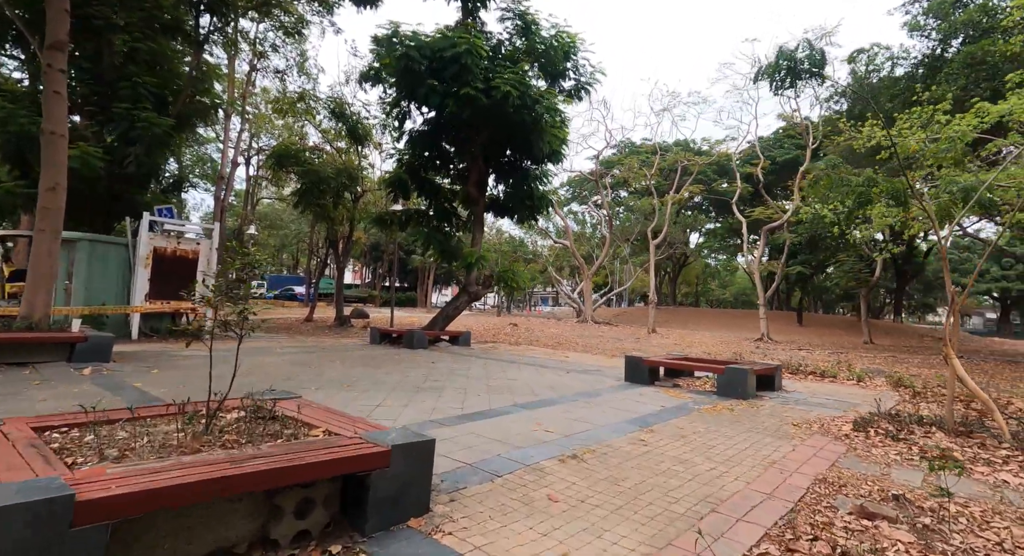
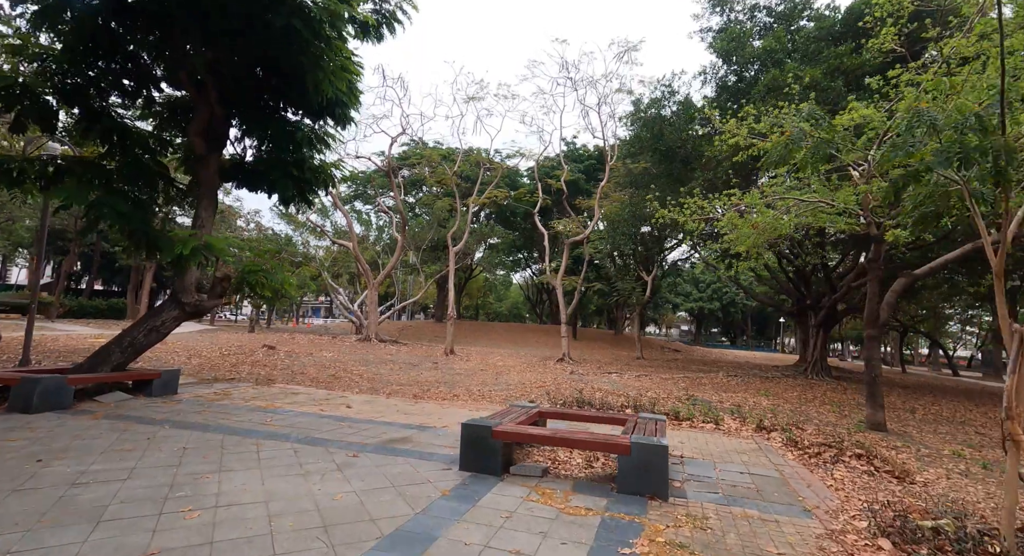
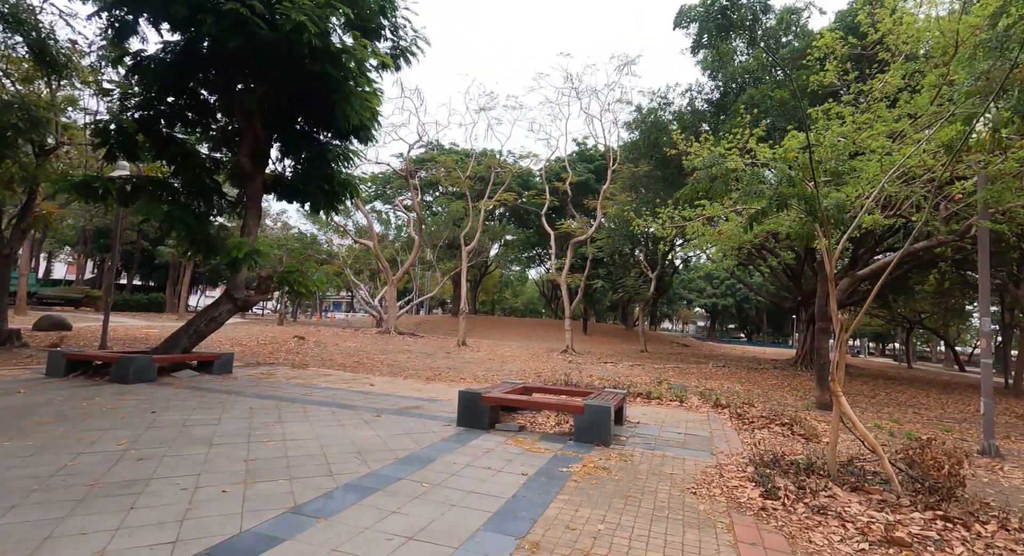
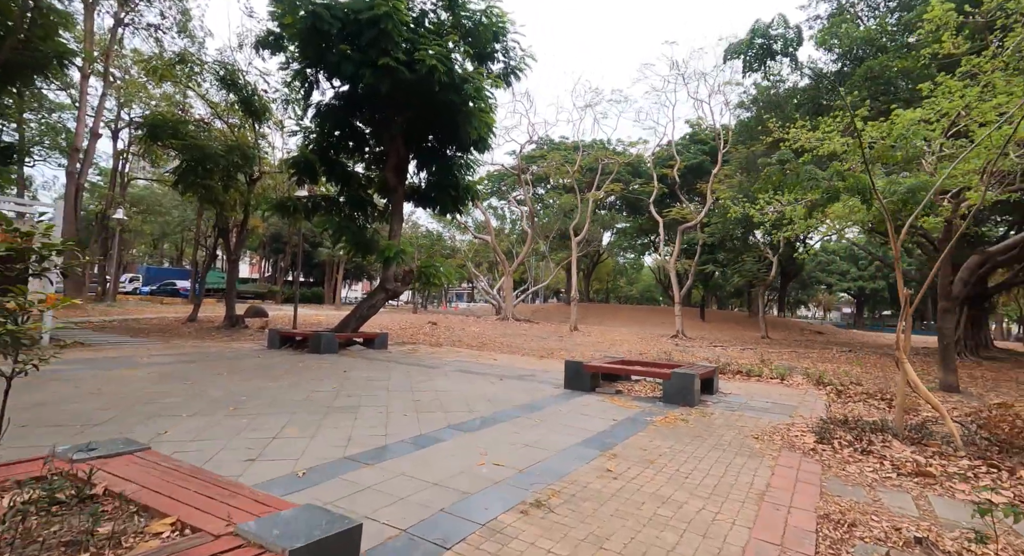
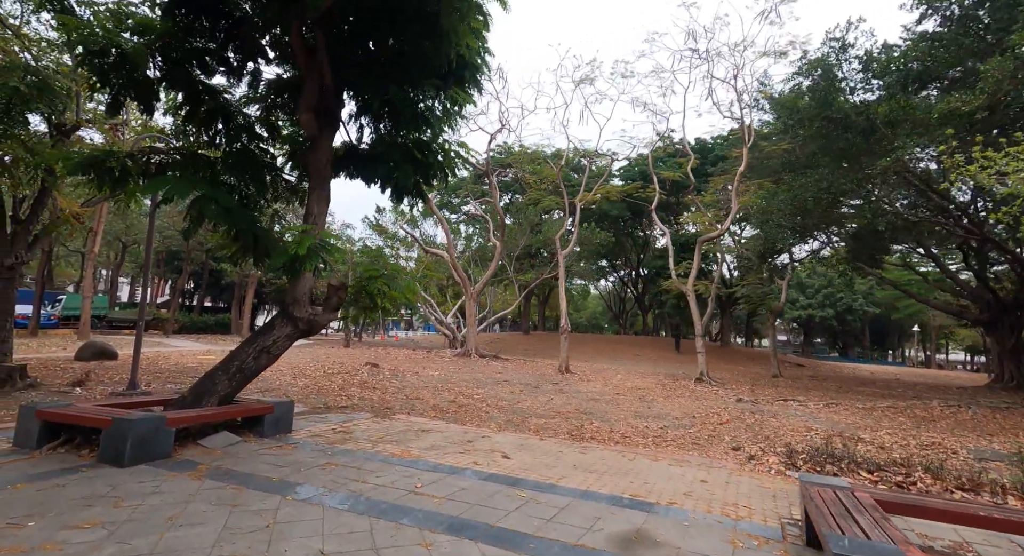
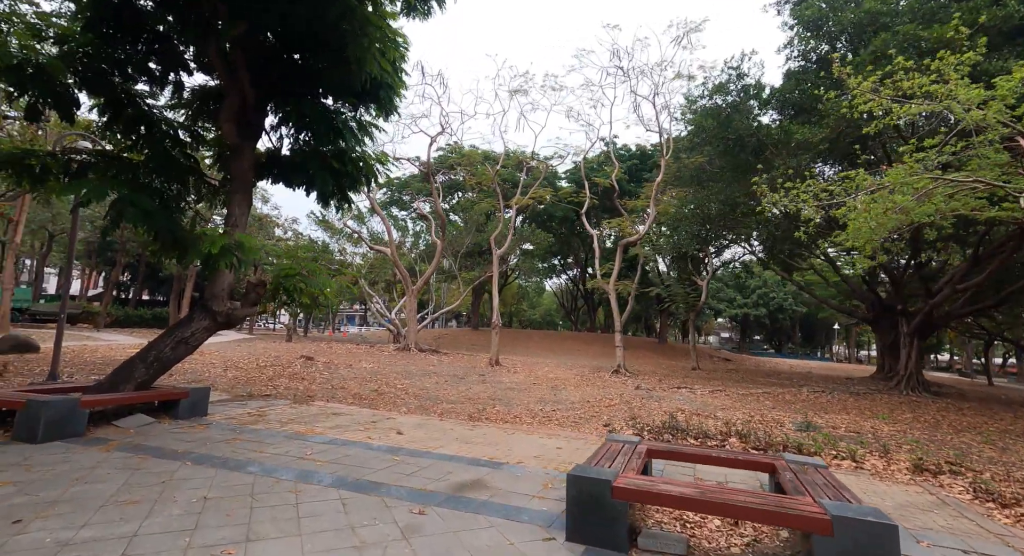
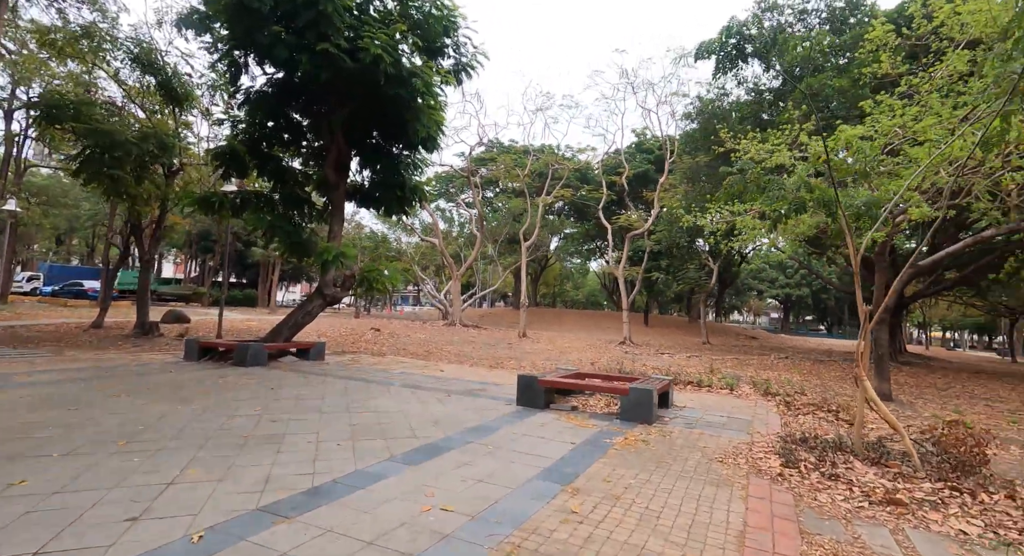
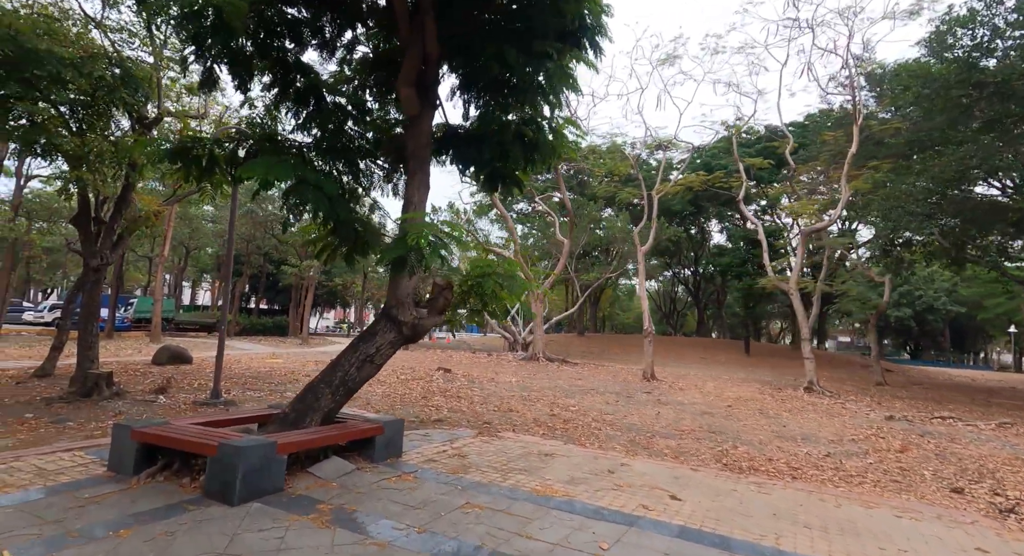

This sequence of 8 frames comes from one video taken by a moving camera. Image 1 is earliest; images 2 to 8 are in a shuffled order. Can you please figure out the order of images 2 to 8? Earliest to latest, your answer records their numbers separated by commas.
4, 7, 3, 2, 6, 5, 8
